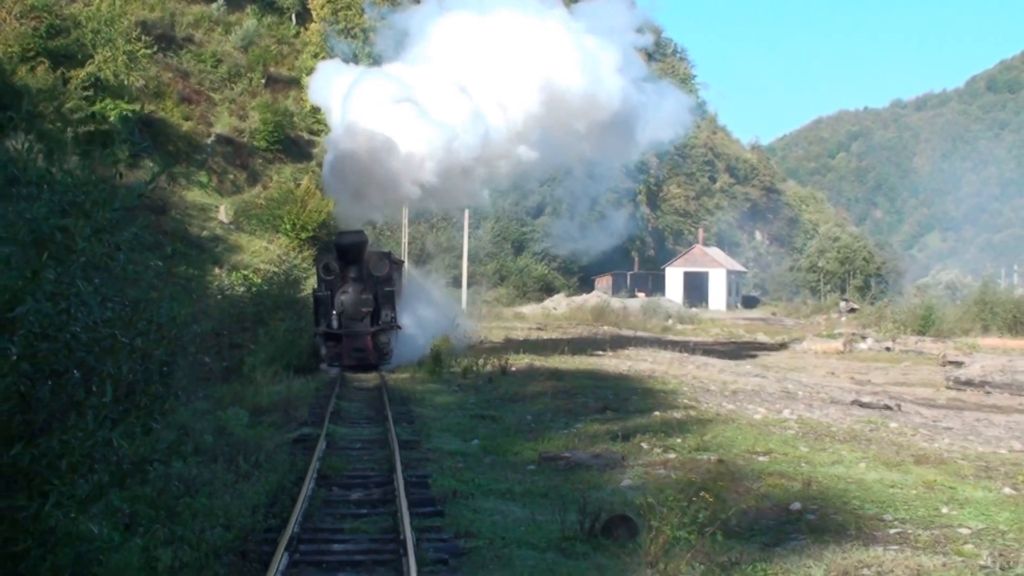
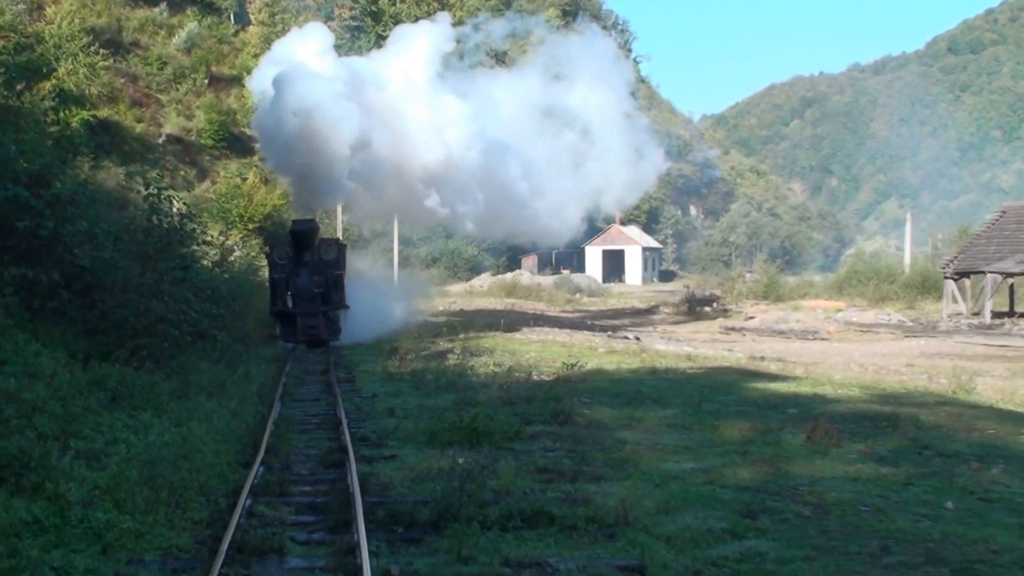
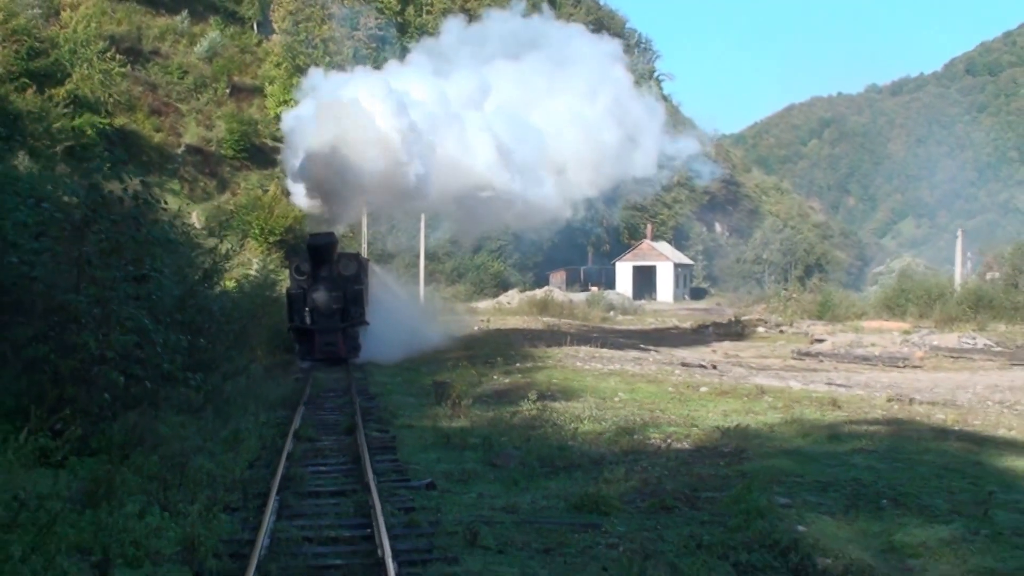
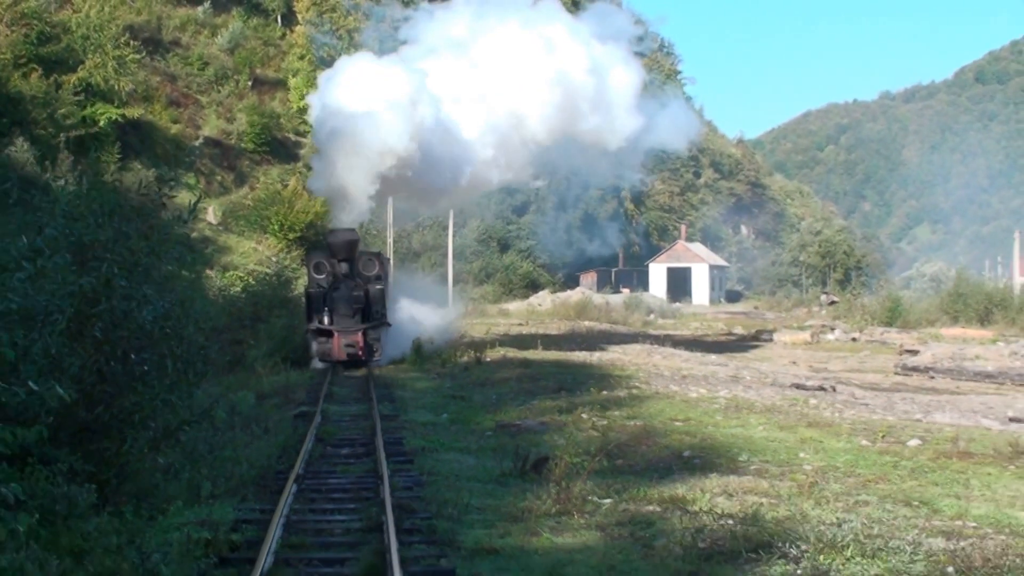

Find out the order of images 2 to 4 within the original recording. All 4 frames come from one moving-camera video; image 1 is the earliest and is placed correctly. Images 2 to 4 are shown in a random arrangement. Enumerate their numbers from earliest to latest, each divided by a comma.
4, 3, 2
